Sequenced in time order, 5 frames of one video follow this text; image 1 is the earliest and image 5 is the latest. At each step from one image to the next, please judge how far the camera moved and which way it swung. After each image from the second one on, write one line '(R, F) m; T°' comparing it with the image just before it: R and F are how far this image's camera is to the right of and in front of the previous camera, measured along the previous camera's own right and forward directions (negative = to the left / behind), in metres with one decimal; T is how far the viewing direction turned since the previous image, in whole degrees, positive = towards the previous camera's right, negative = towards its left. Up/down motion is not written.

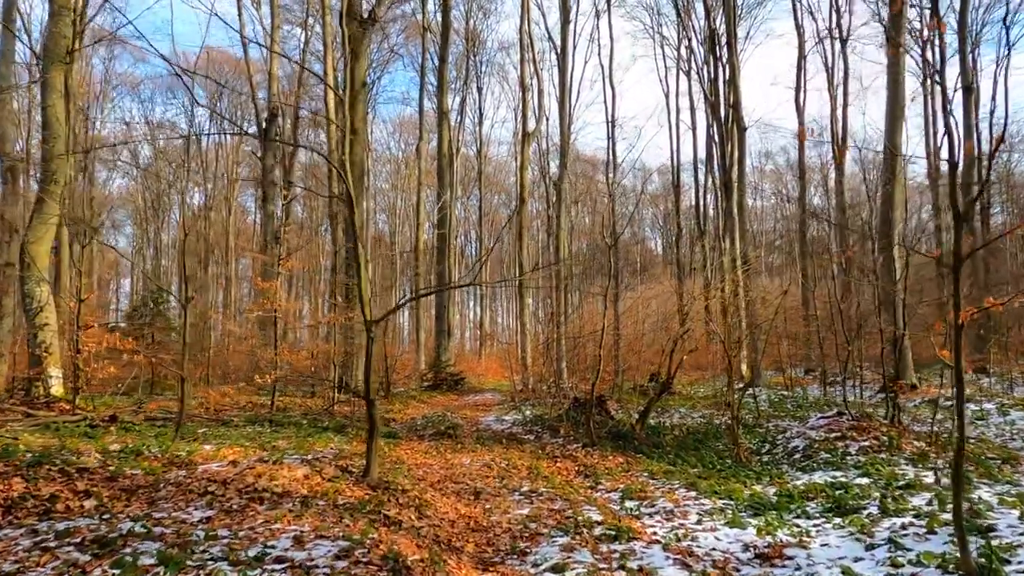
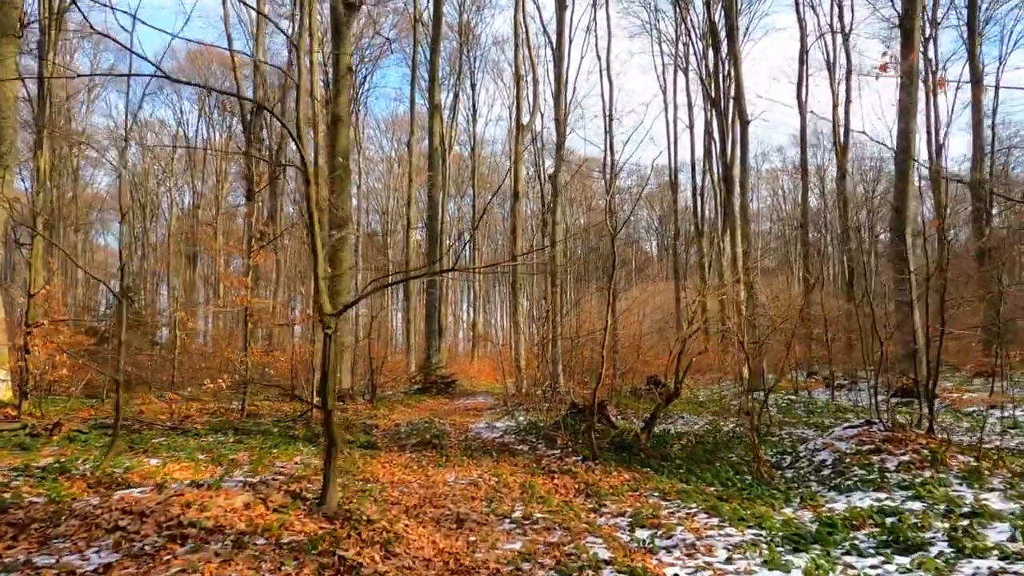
(0.0, +0.9) m; 0°
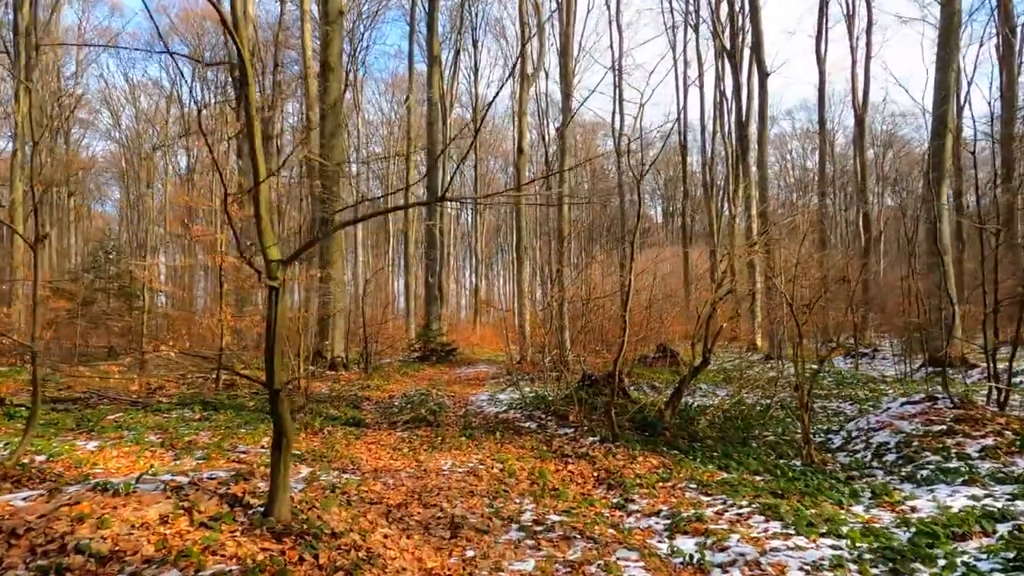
(0.0, +1.1) m; 0°
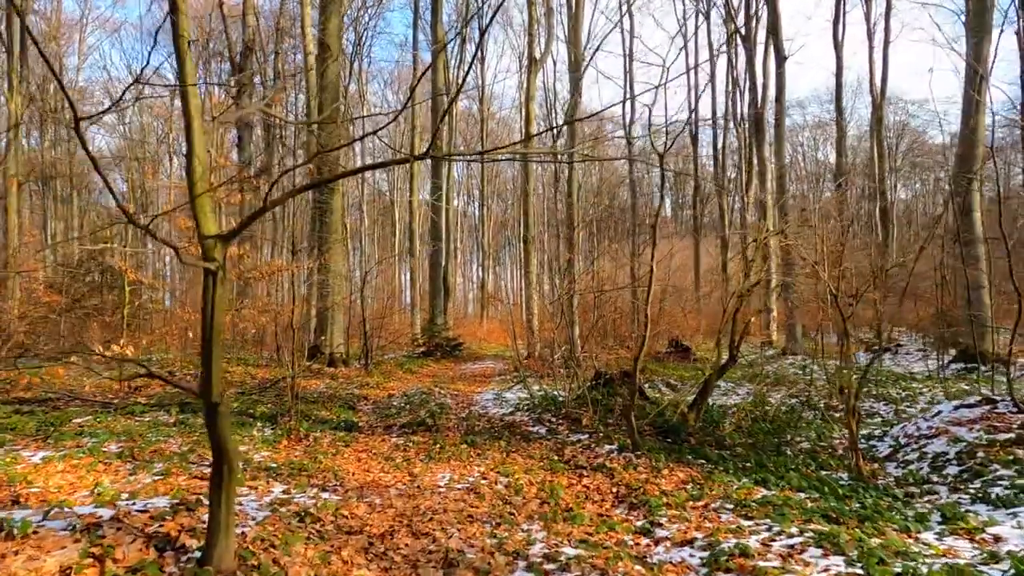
(0.0, +0.7) m; -1°
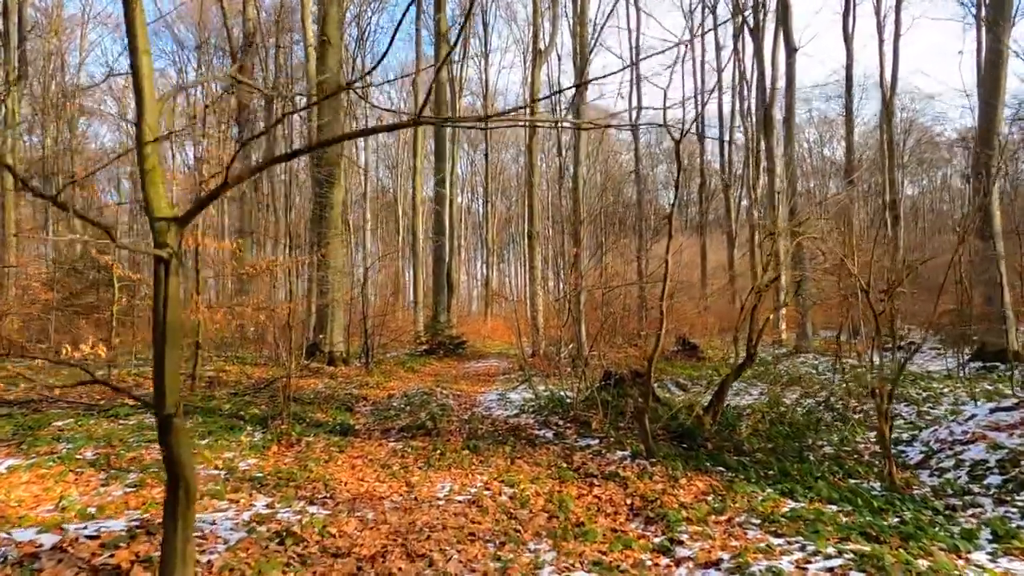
(0.0, +0.4) m; 0°
